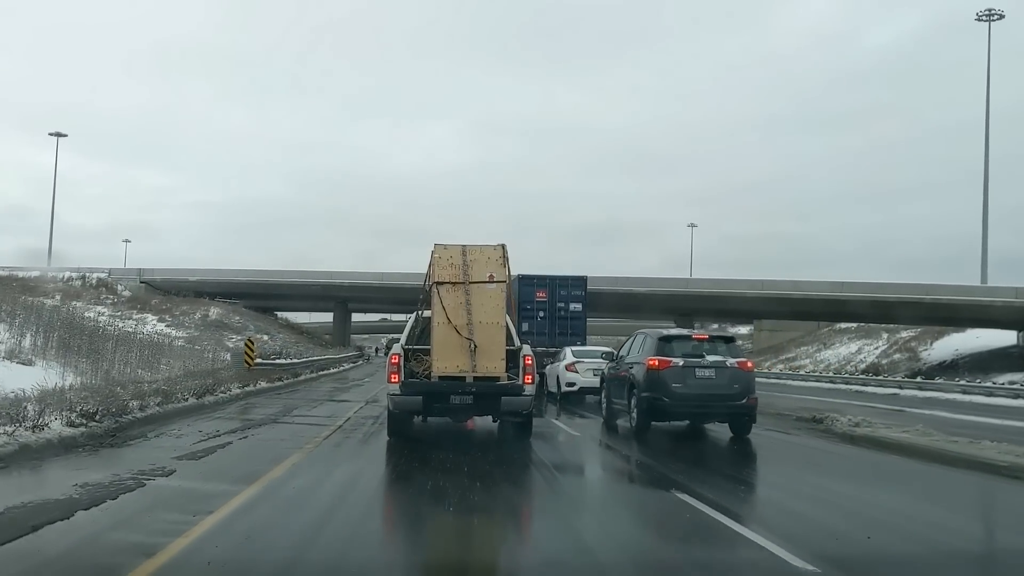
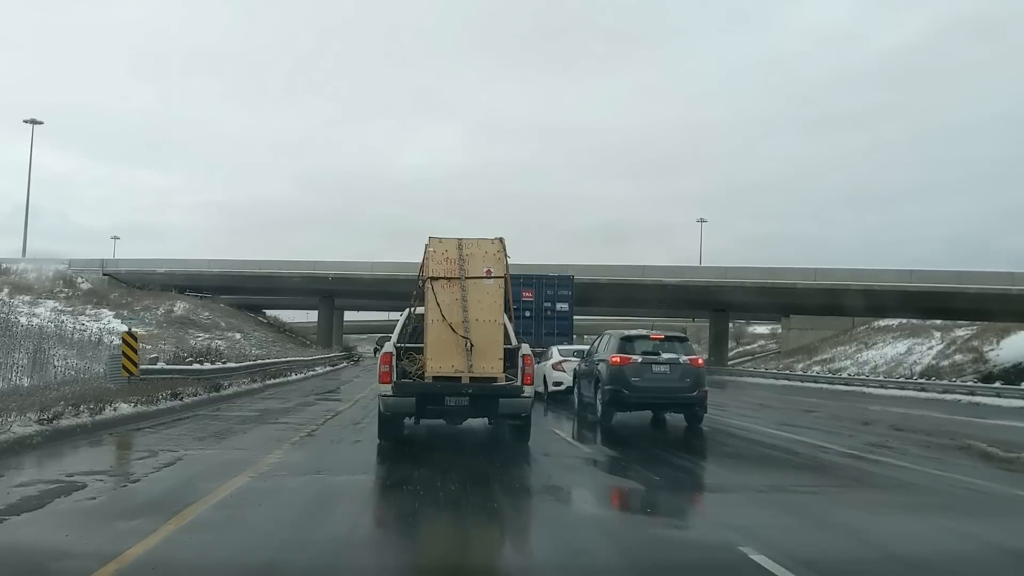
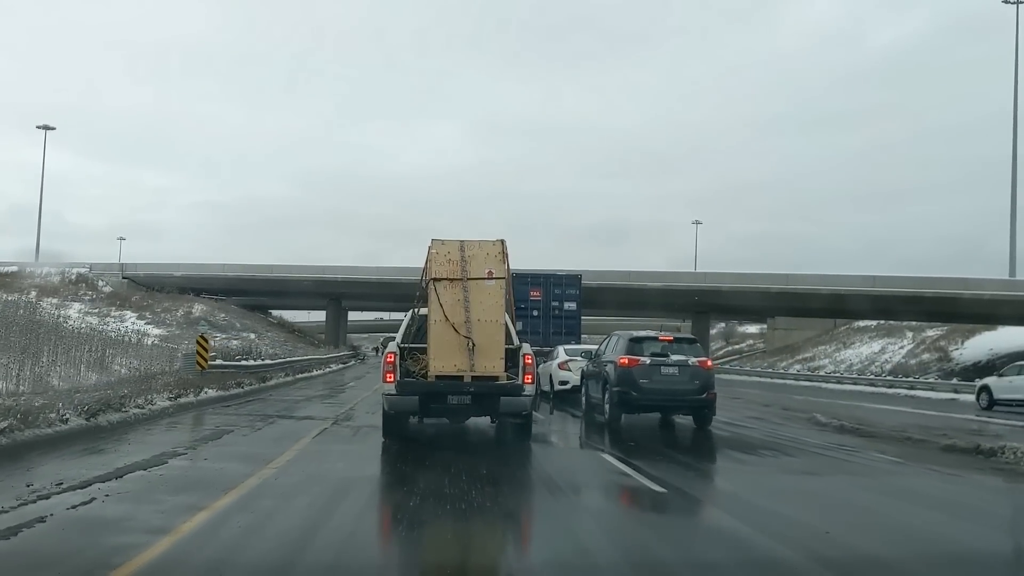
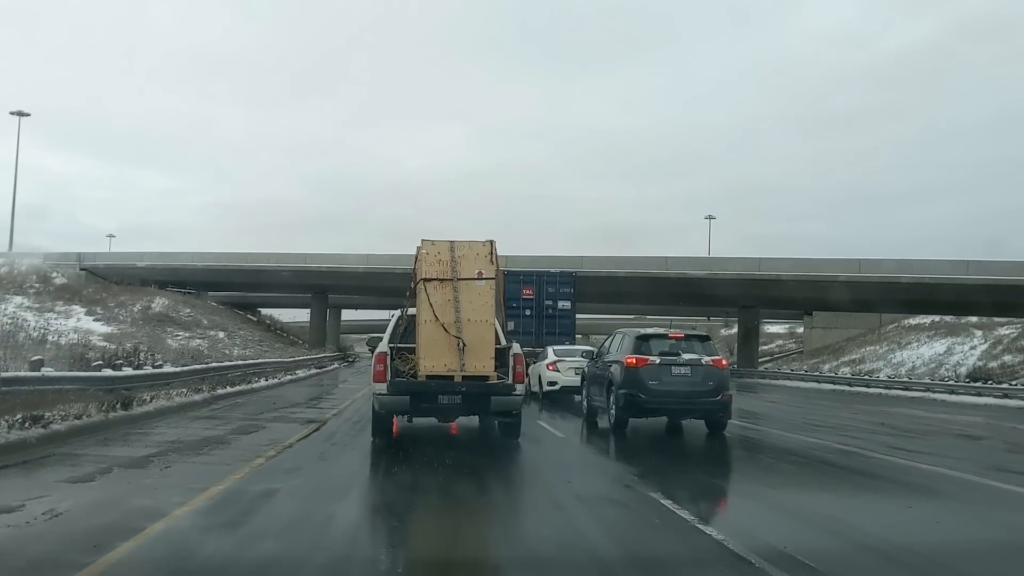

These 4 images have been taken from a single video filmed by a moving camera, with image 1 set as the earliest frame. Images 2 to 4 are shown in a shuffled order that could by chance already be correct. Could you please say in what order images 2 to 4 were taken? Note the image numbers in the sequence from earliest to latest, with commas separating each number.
3, 2, 4
